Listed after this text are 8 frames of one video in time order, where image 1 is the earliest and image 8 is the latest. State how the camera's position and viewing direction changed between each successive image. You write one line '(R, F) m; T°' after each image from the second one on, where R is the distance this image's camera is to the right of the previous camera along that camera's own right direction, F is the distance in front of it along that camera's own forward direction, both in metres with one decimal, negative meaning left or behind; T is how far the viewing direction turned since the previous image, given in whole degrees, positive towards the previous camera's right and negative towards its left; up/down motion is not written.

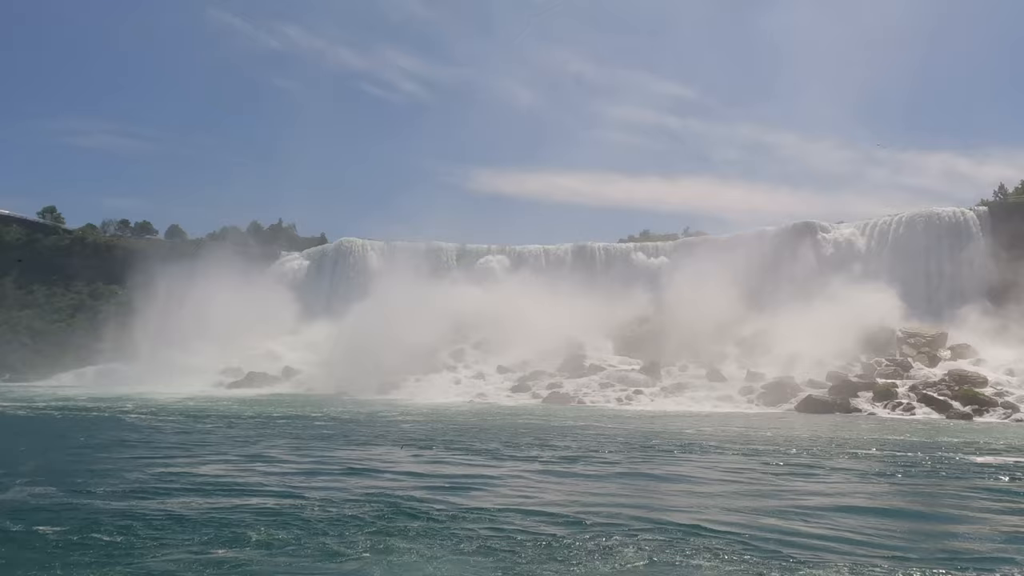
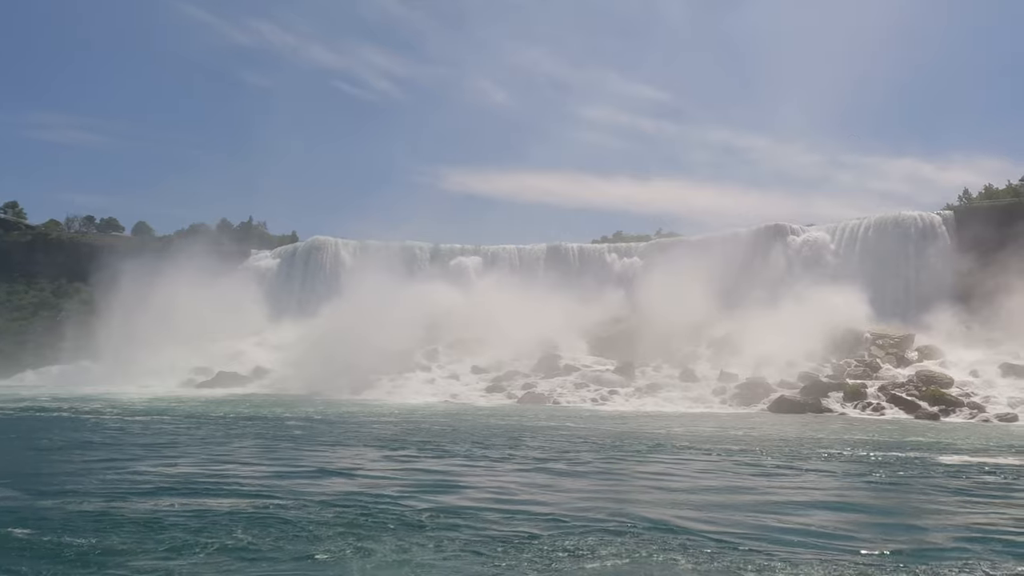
(-0.1, +0.1) m; +2°
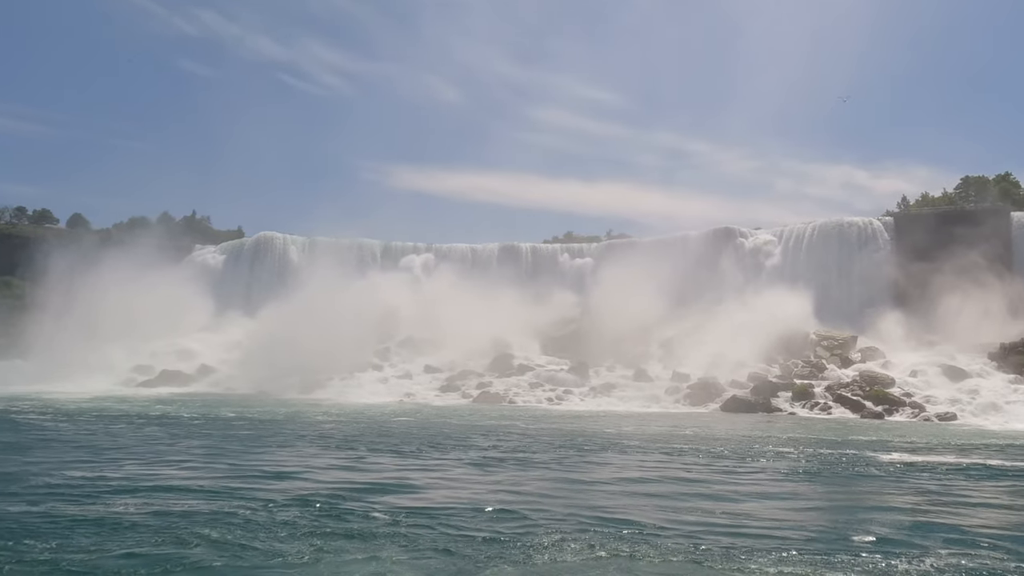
(-0.3, +0.1) m; +4°
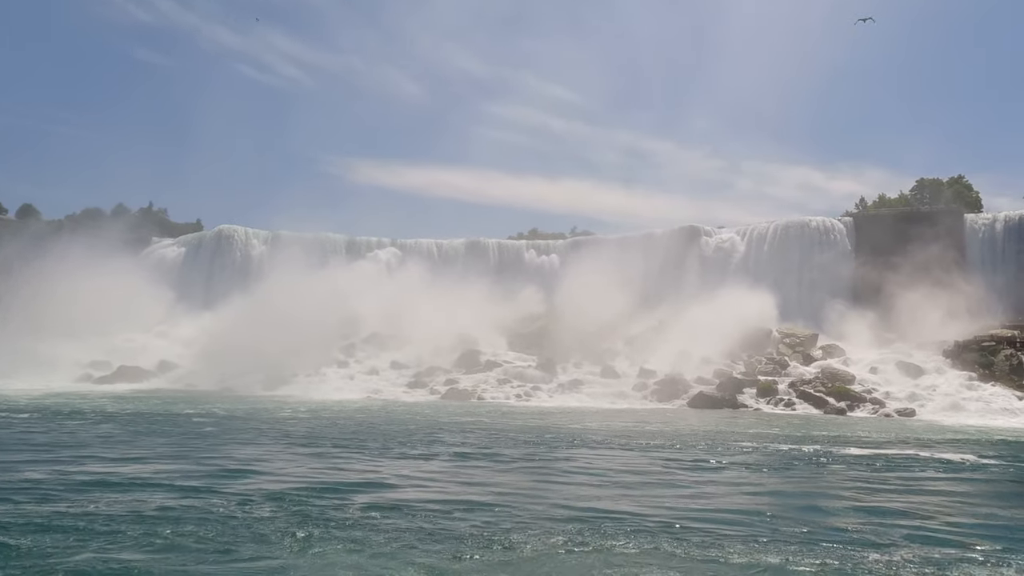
(-0.3, +0.1) m; +3°
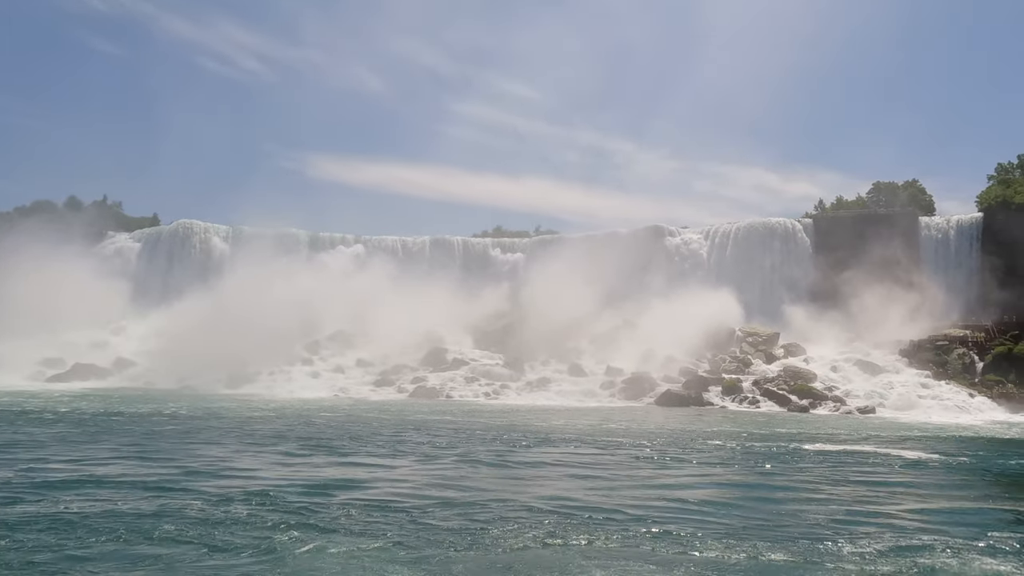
(-0.3, +0.1) m; +3°
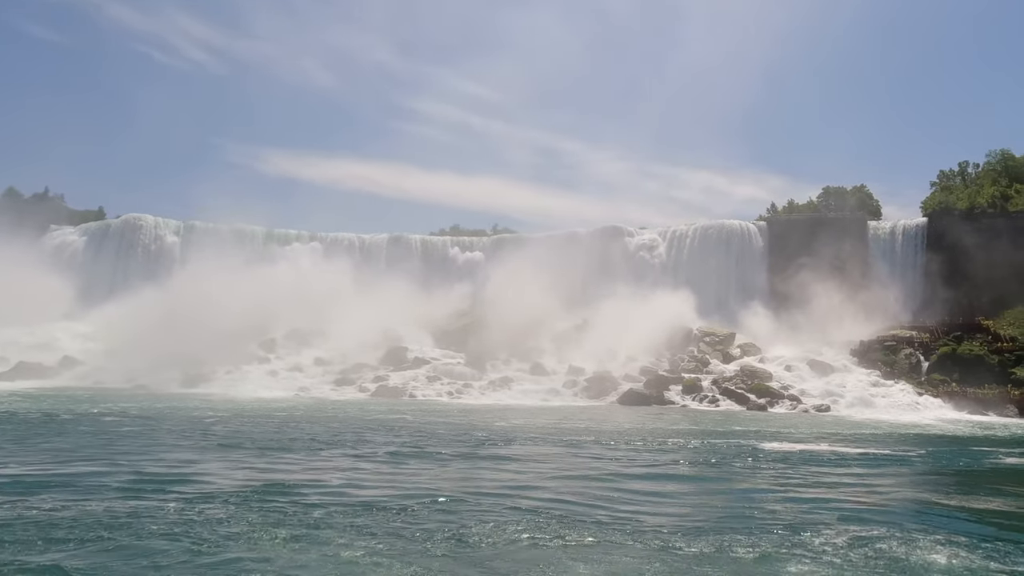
(-0.4, +0.1) m; +4°
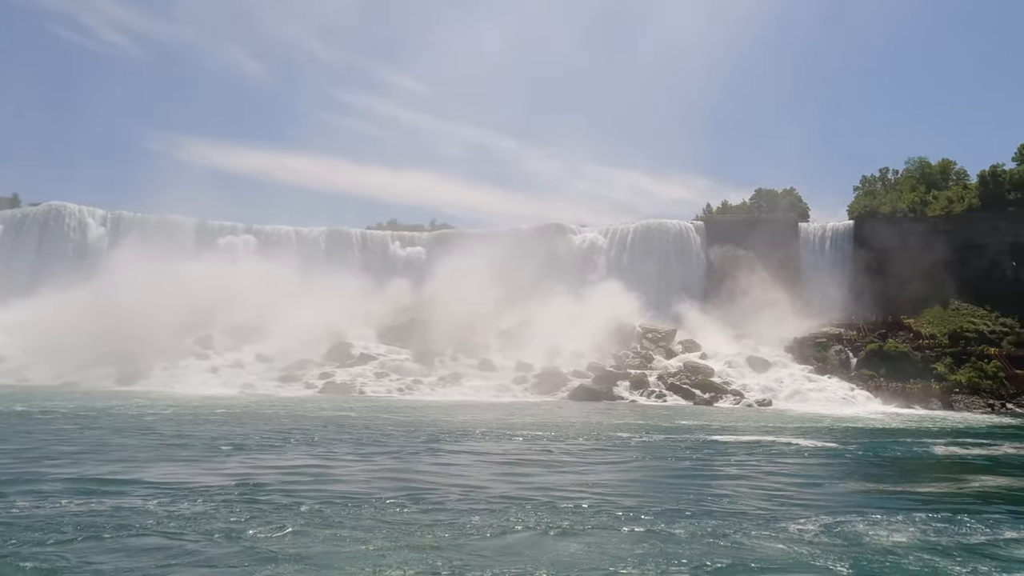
(-0.8, 0.0) m; +5°
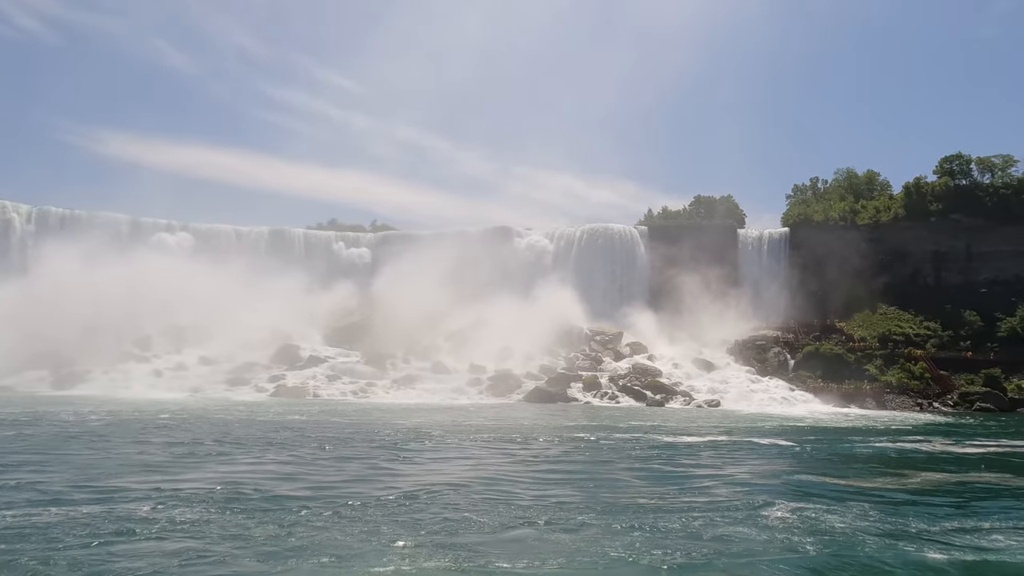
(-0.8, -0.1) m; +5°
